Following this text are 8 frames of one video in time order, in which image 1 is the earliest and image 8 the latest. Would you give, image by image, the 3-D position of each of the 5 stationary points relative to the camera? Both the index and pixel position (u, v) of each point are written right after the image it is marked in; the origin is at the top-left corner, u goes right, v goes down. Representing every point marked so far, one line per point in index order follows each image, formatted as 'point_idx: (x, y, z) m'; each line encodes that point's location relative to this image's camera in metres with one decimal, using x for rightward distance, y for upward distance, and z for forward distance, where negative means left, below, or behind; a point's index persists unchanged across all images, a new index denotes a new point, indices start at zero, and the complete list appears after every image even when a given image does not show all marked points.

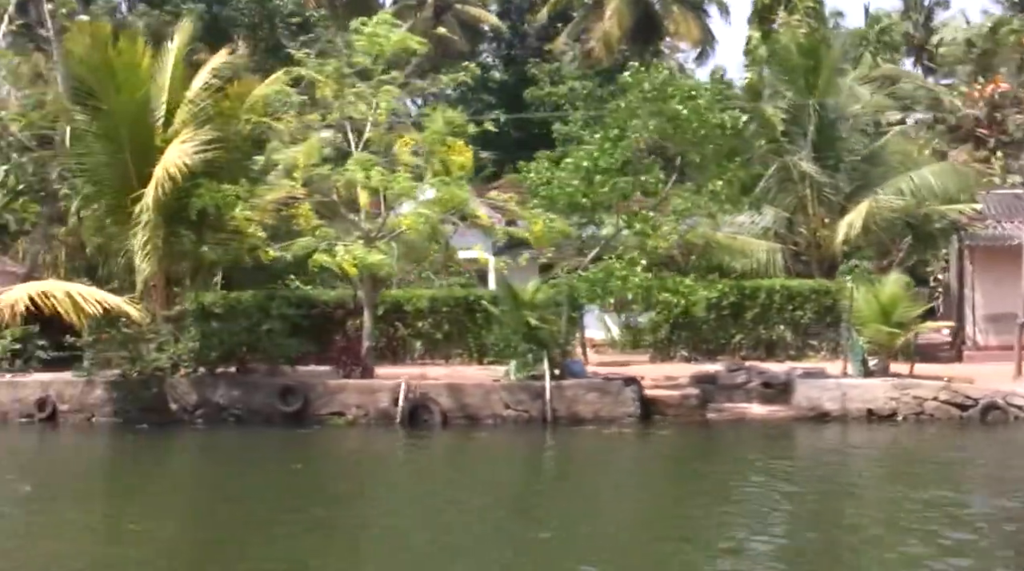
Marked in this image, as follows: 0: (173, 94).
0: (-5.0, +2.8, +17.6) m
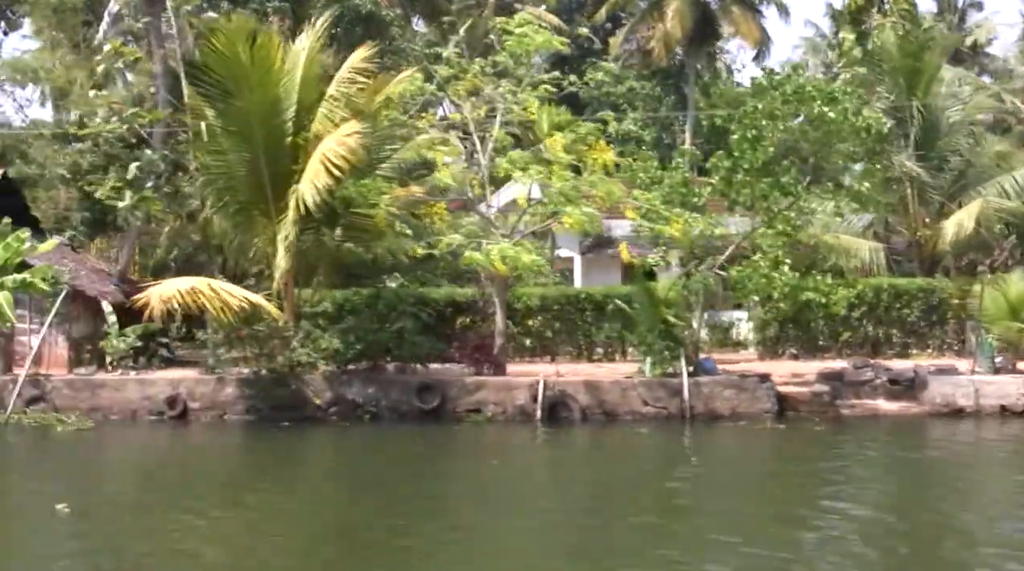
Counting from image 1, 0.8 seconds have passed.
0: (-3.1, +2.9, +17.7) m
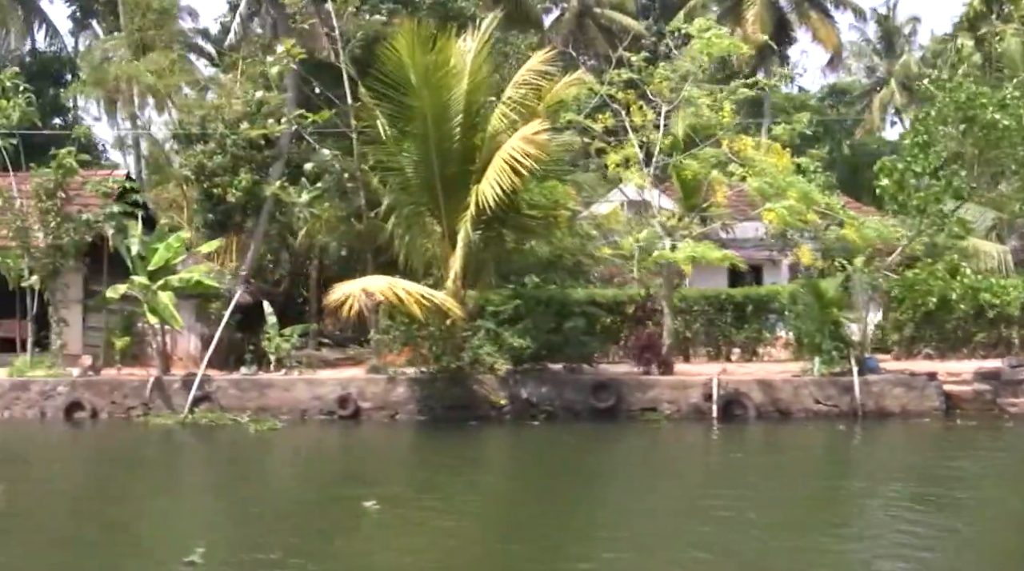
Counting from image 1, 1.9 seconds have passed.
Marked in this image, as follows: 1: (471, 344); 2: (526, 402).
0: (-0.6, +2.9, +18.0) m
1: (-0.5, -0.9, +18.1) m
2: (+0.2, -1.7, +18.0) m
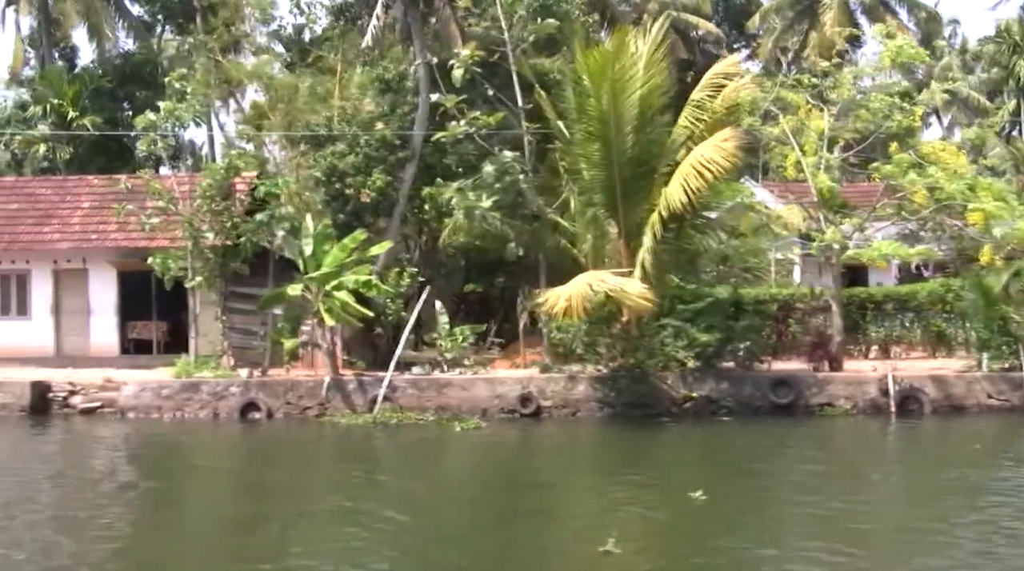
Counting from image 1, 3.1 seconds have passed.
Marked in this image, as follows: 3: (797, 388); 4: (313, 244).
0: (+2.0, +2.9, +18.3) m
1: (+2.1, -0.9, +18.5) m
2: (+2.8, -1.7, +18.4) m
3: (+4.2, -1.5, +18.3) m
4: (-3.0, +0.6, +19.1) m
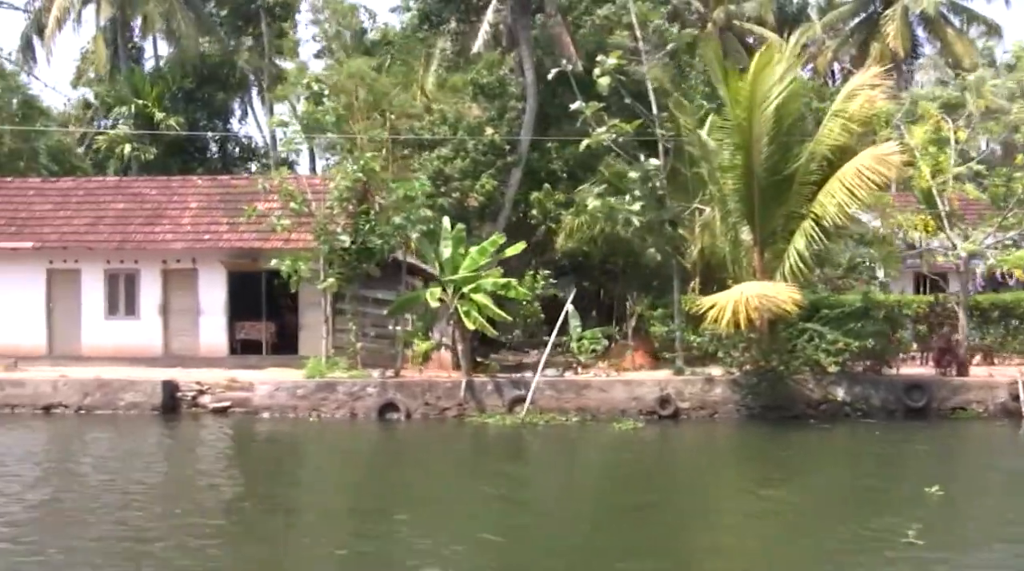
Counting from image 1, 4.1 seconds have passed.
0: (+4.1, +2.8, +18.7) m
1: (+4.2, -0.9, +18.9) m
2: (+4.9, -1.8, +18.8) m
3: (+6.2, -1.6, +18.8) m
4: (-1.0, +0.6, +19.3) m
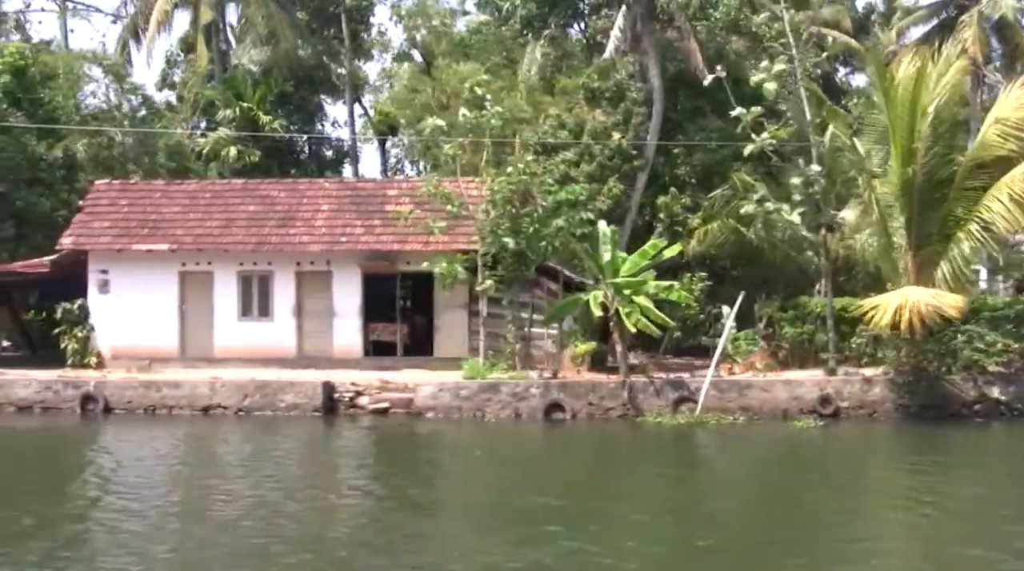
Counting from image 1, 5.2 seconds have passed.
0: (+6.7, +2.8, +19.2) m
1: (+6.7, -1.0, +19.4) m
2: (+7.5, -1.8, +19.3) m
3: (+8.8, -1.6, +19.3) m
4: (+1.6, +0.6, +19.7) m
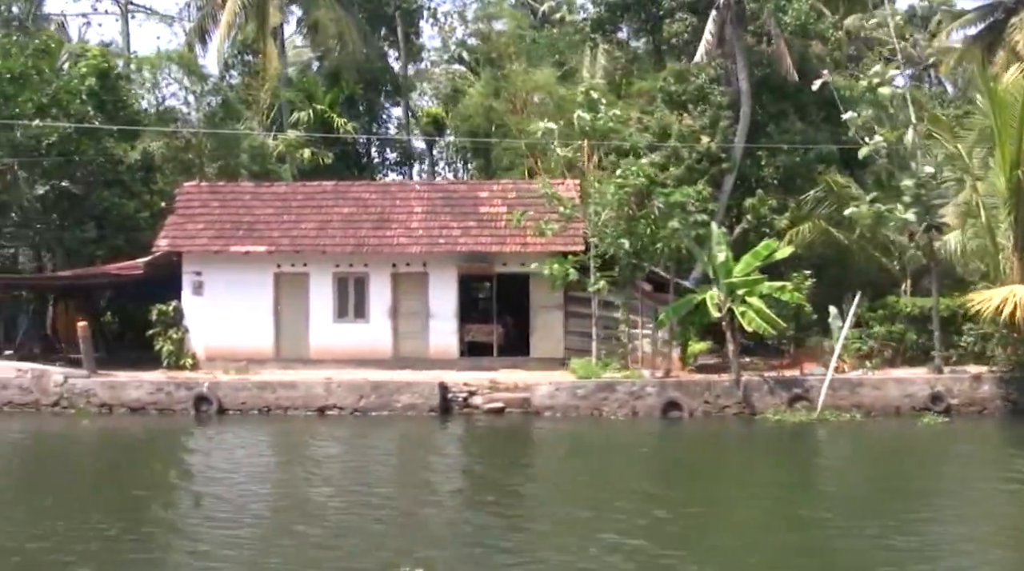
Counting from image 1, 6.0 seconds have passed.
0: (+8.5, +2.8, +19.7) m
1: (+8.6, -1.0, +19.9) m
2: (+9.4, -1.8, +19.8) m
3: (+10.7, -1.6, +19.9) m
4: (+3.4, +0.6, +20.1) m
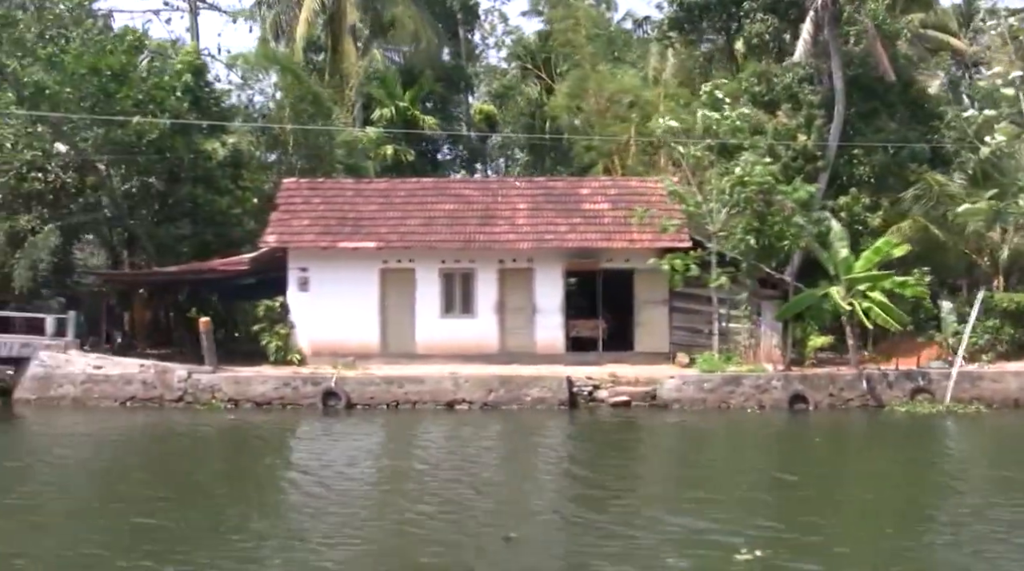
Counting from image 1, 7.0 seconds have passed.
0: (+10.7, +2.8, +20.4) m
1: (+10.7, -0.9, +20.6) m
2: (+11.5, -1.7, +20.5) m
3: (+12.8, -1.5, +20.6) m
4: (+5.6, +0.6, +20.6) m
